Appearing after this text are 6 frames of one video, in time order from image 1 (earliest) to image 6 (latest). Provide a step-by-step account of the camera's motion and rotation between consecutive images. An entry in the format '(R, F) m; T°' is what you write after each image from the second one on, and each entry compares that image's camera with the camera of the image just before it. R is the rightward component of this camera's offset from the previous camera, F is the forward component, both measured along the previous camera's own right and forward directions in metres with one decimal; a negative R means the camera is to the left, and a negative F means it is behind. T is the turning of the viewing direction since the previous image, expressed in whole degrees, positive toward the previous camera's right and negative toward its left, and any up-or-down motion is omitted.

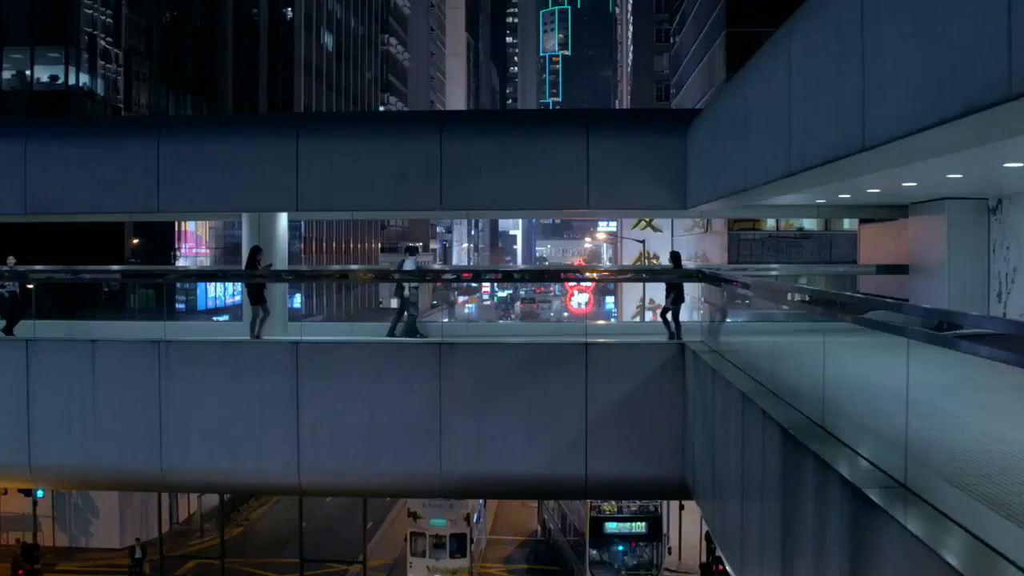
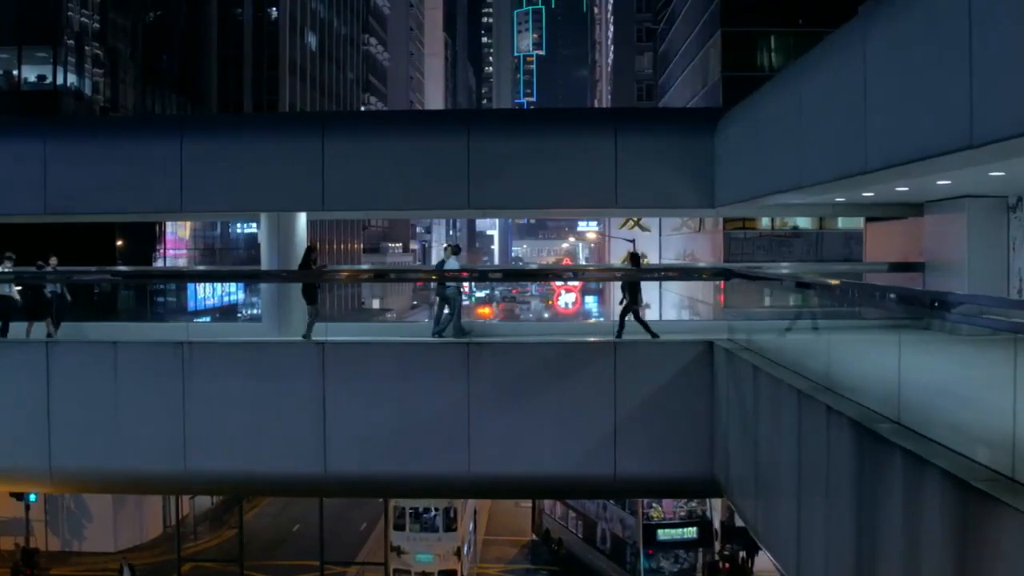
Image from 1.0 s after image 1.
(-0.4, 0.0) m; +1°
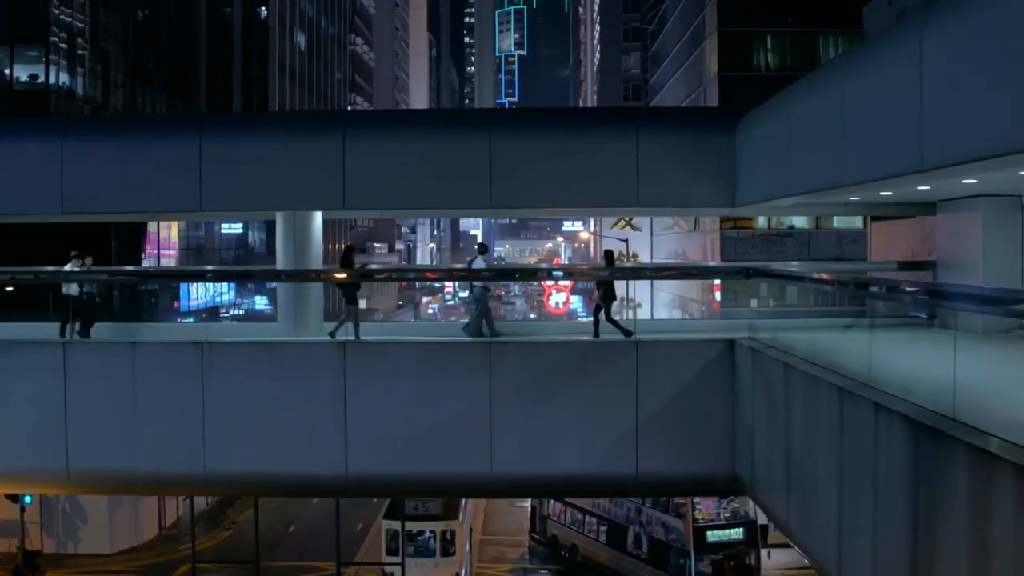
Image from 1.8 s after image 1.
(-0.3, 0.0) m; +1°
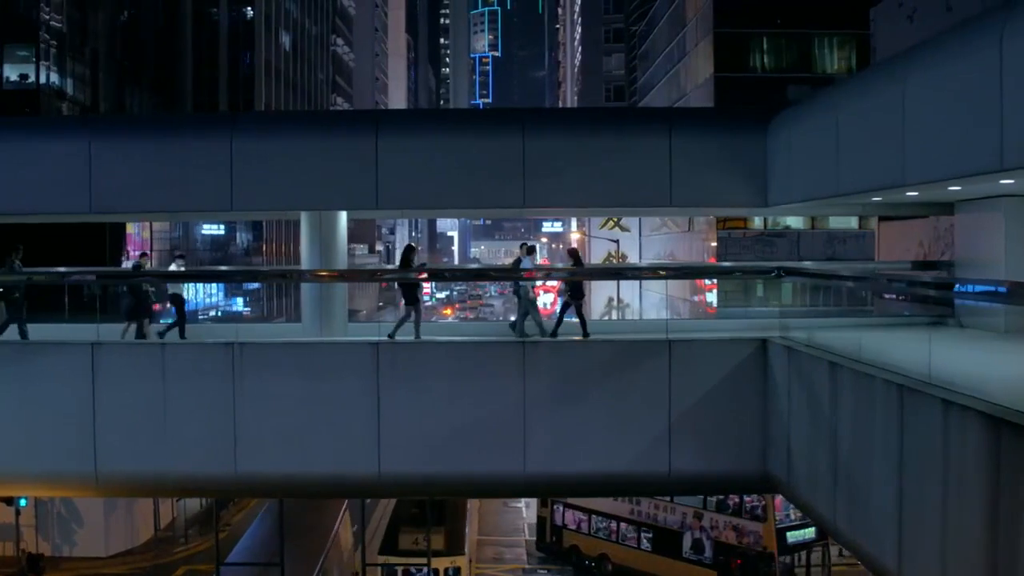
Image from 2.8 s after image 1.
(-0.5, 0.0) m; +1°
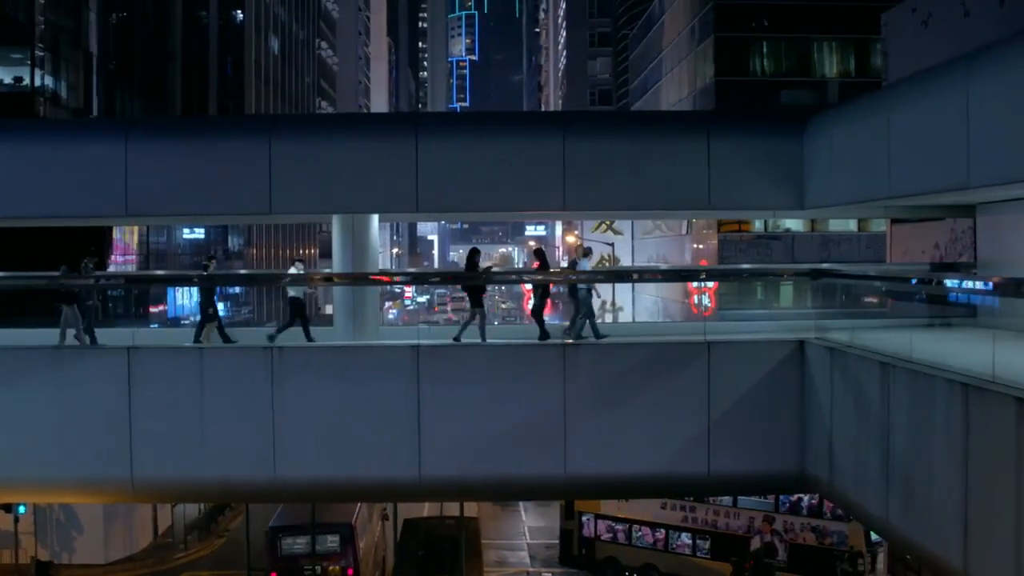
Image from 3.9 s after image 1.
(-0.5, 0.0) m; +1°
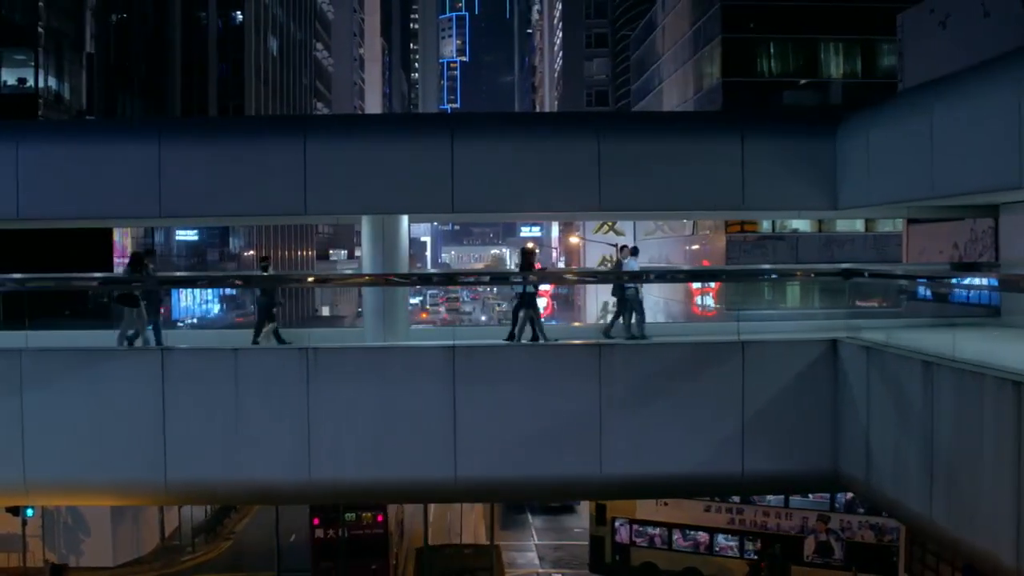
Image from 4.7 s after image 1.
(-0.4, 0.0) m; 0°
